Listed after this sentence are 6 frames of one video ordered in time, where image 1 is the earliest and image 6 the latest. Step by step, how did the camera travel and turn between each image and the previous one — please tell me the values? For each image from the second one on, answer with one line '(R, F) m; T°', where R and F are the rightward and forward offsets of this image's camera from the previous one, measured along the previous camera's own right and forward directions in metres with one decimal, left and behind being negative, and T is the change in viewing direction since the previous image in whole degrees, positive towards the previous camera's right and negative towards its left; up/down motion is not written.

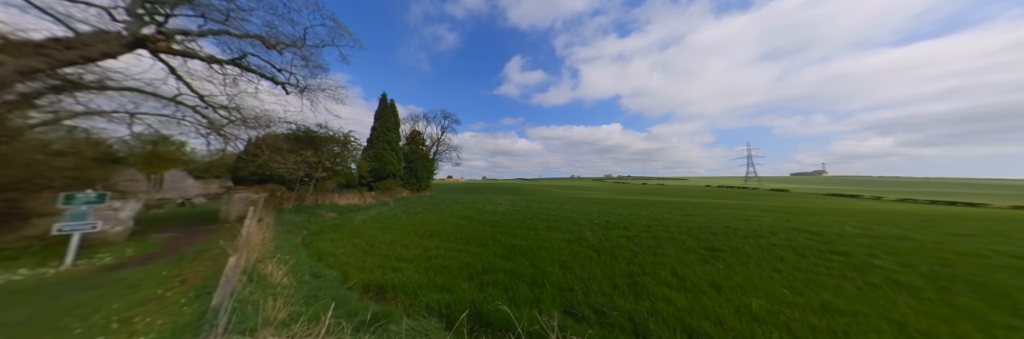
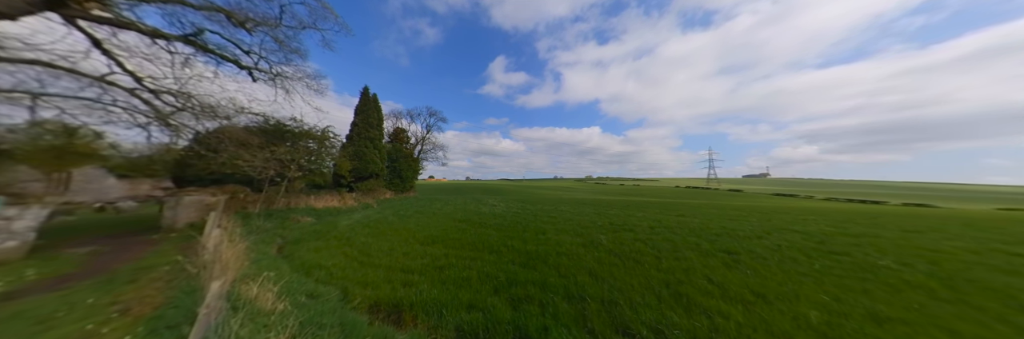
(-1.3, +0.5) m; +6°
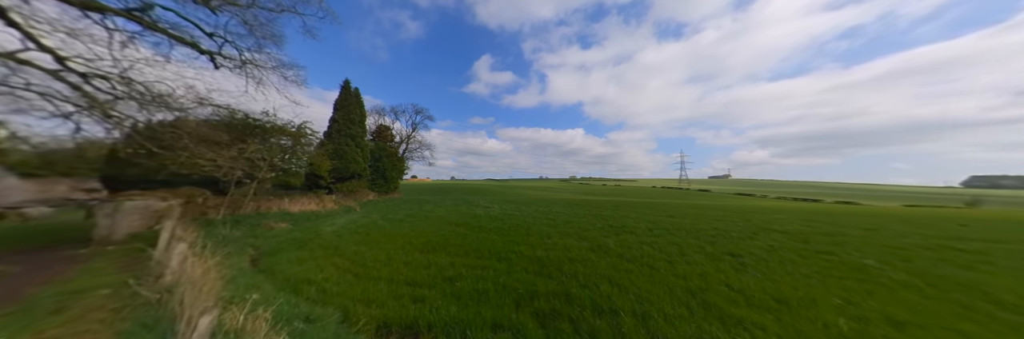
(-1.0, +0.3) m; +5°
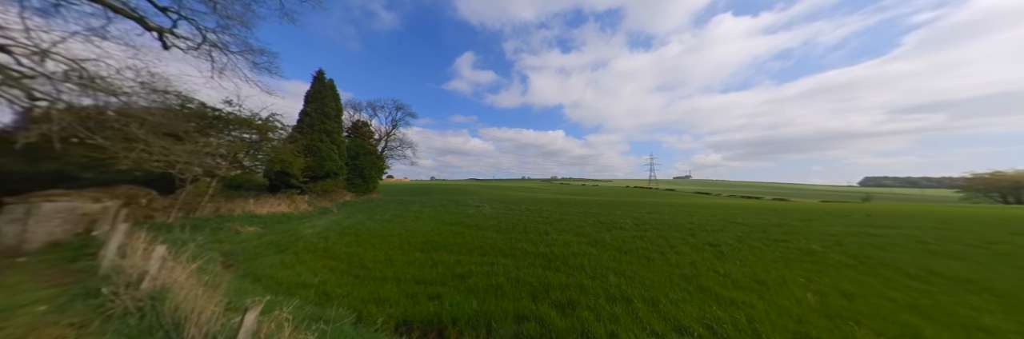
(-1.0, -0.1) m; +7°
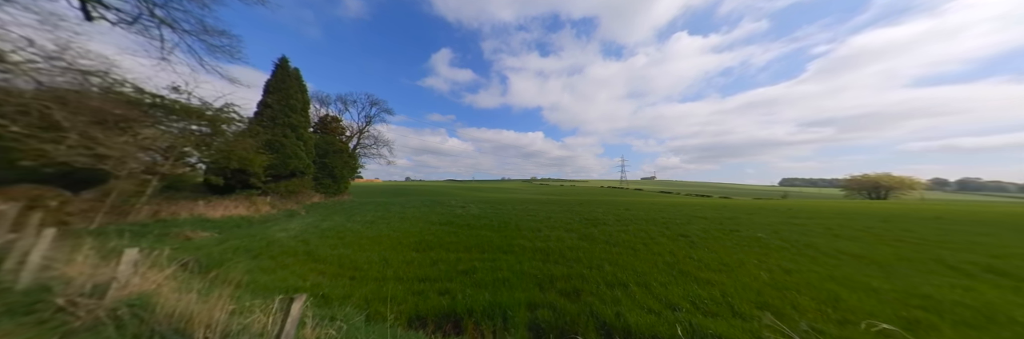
(-0.9, -0.1) m; +7°
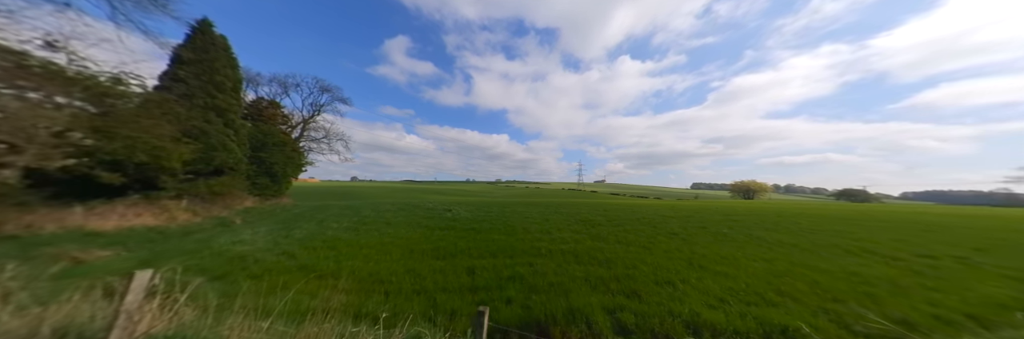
(-2.5, +0.6) m; +13°
